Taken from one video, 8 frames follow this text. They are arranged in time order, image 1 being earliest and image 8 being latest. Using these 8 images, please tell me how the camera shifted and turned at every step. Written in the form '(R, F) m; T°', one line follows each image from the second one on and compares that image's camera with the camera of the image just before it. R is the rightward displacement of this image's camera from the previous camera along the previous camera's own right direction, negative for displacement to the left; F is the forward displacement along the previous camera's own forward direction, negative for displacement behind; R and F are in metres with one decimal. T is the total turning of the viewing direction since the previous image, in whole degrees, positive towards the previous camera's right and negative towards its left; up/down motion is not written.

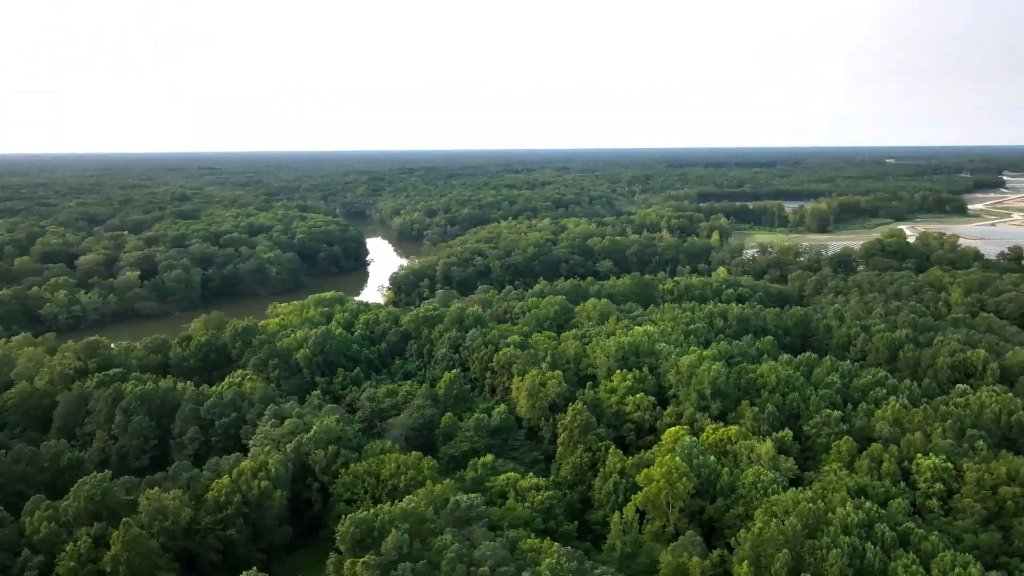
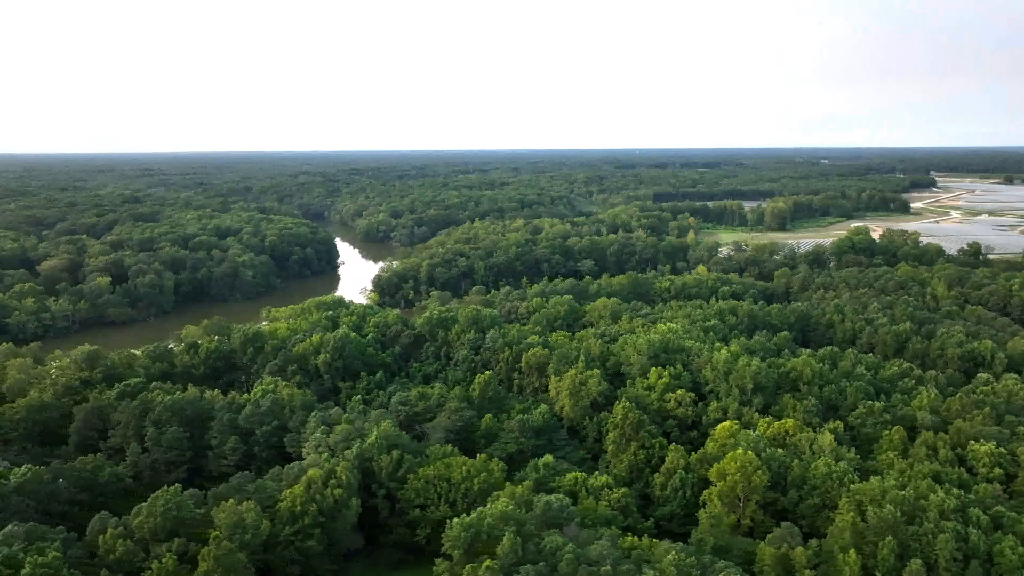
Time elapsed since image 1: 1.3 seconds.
(-4.0, +0.2) m; +4°
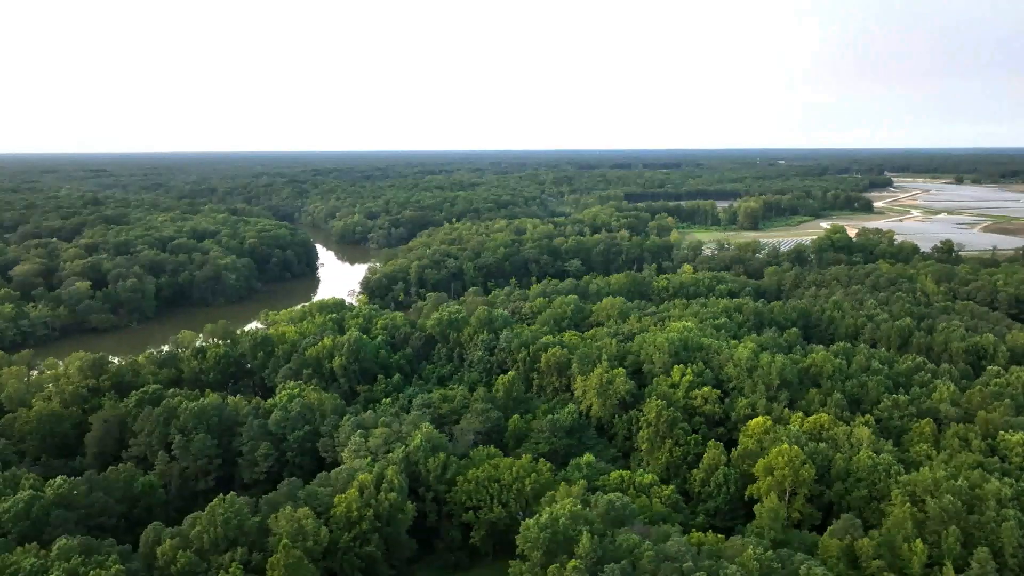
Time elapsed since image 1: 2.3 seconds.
(-2.8, +0.1) m; +3°
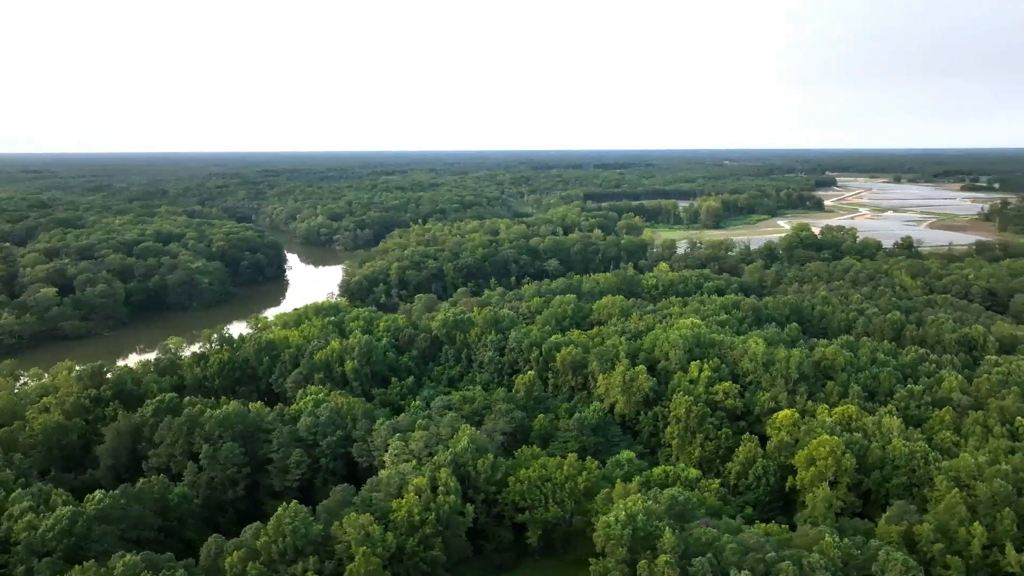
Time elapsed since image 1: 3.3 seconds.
(-3.2, +0.1) m; +4°
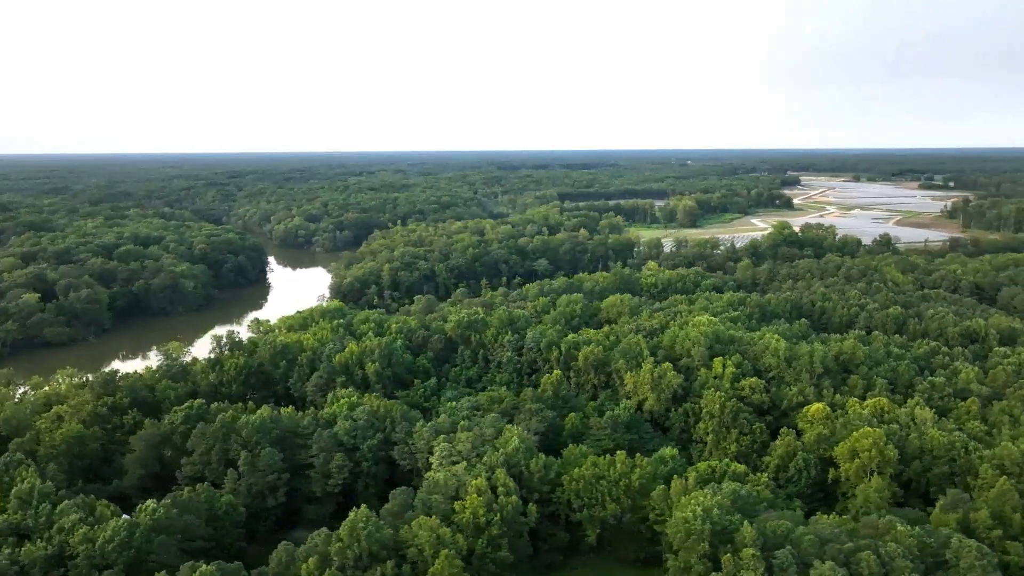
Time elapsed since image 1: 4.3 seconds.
(-2.8, +0.1) m; +3°
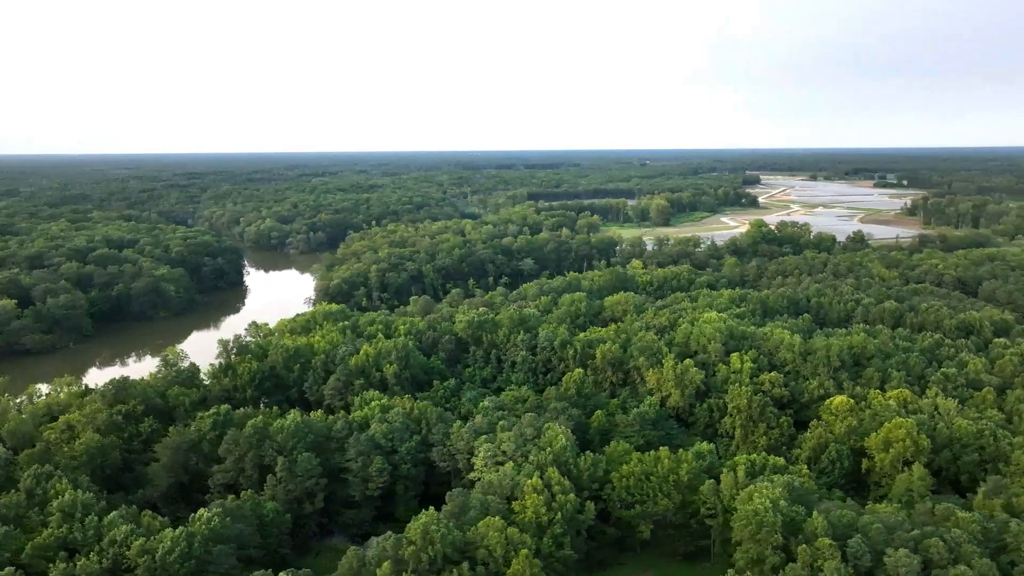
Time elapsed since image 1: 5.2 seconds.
(-2.8, +0.1) m; +3°
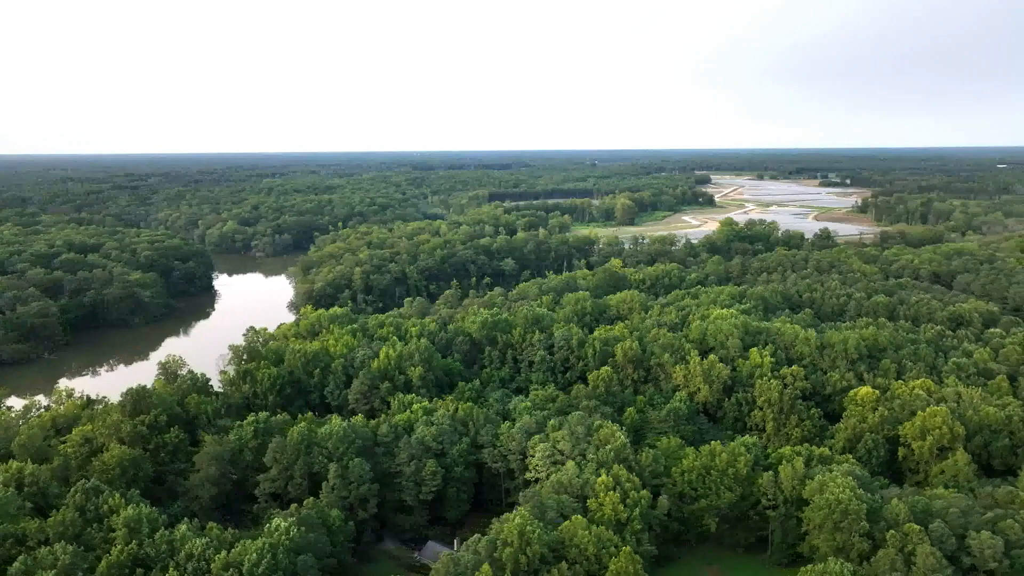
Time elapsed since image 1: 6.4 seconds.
(-3.6, +0.1) m; +4°
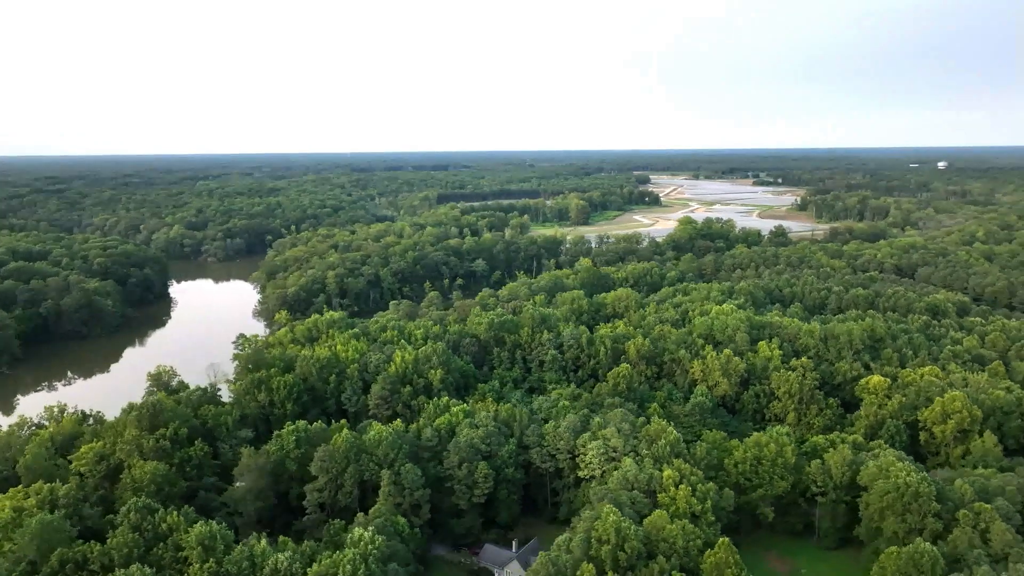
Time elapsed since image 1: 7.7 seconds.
(-3.9, +0.2) m; +5°
